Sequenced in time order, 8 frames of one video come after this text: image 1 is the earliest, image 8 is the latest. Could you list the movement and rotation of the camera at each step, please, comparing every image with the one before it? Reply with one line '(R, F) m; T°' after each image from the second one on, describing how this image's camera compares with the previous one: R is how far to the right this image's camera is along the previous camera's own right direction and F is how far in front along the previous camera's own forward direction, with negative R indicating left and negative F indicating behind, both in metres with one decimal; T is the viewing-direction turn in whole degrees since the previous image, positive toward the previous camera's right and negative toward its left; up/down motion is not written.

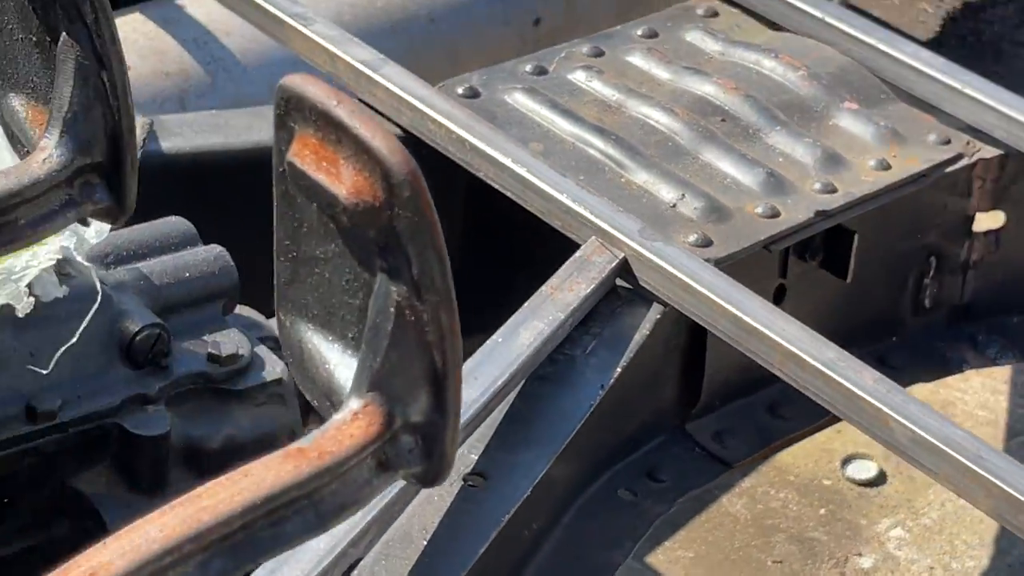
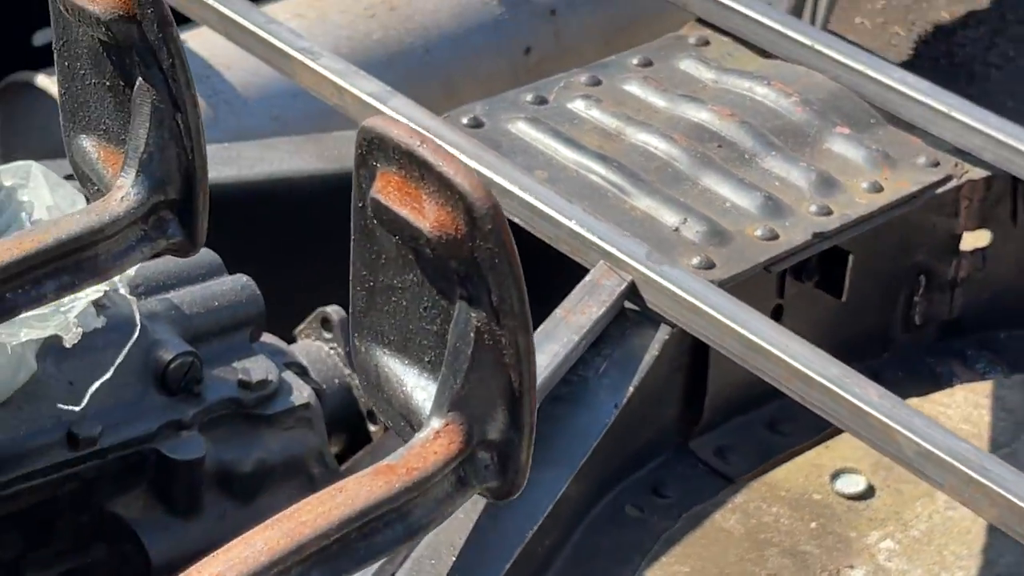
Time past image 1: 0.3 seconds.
(0.0, 0.0) m; +1°
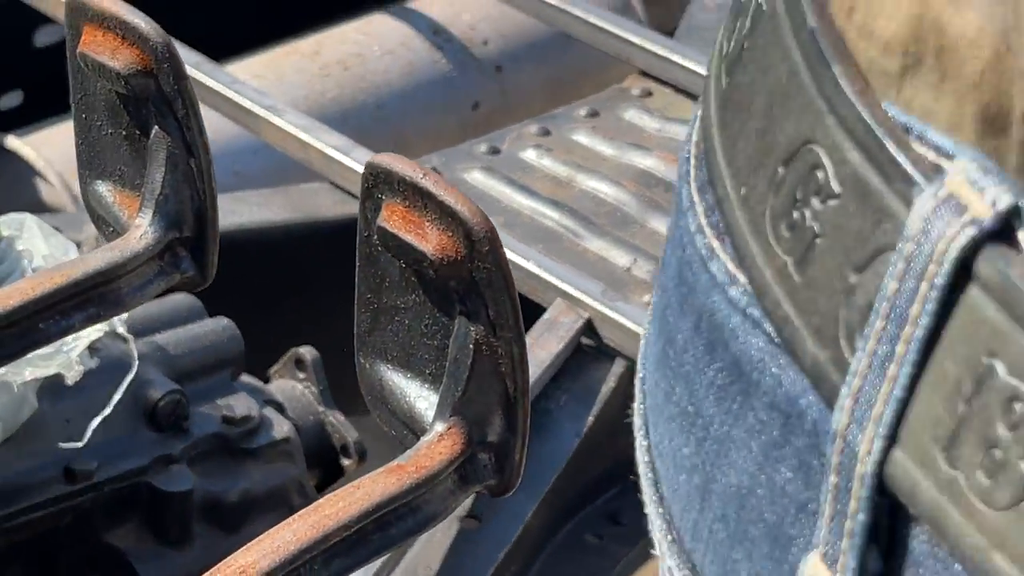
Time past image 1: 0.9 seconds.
(0.0, -0.1) m; +4°
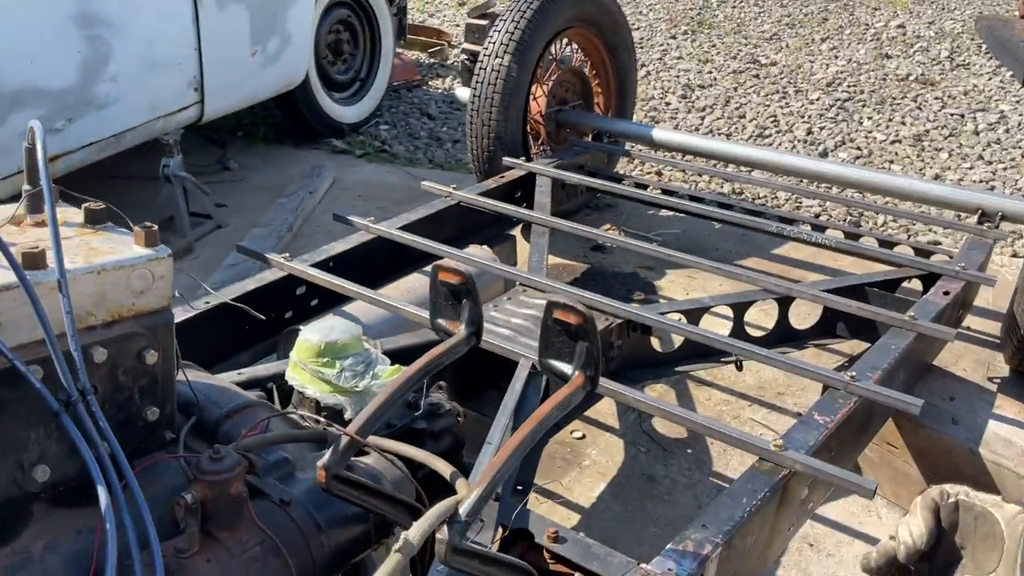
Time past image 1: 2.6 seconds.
(-0.1, -1.4) m; +3°
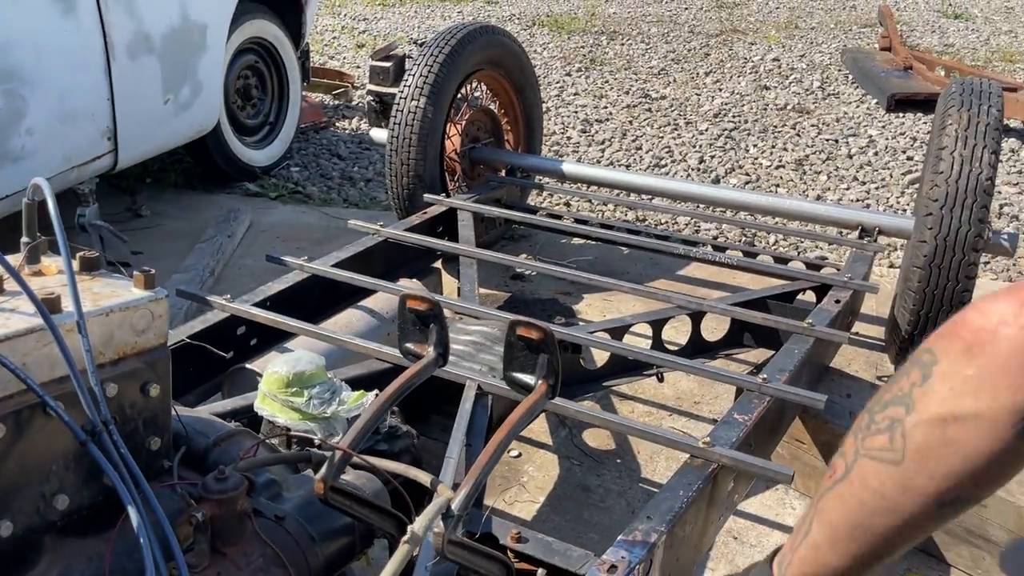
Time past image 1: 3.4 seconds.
(-0.1, -0.2) m; +7°
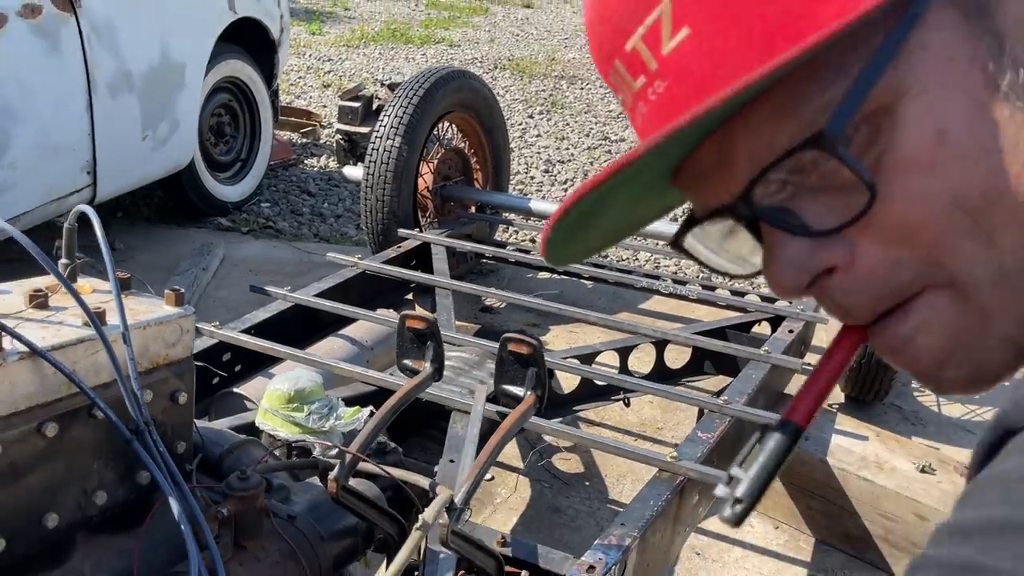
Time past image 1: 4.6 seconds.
(-0.1, -0.2) m; +3°
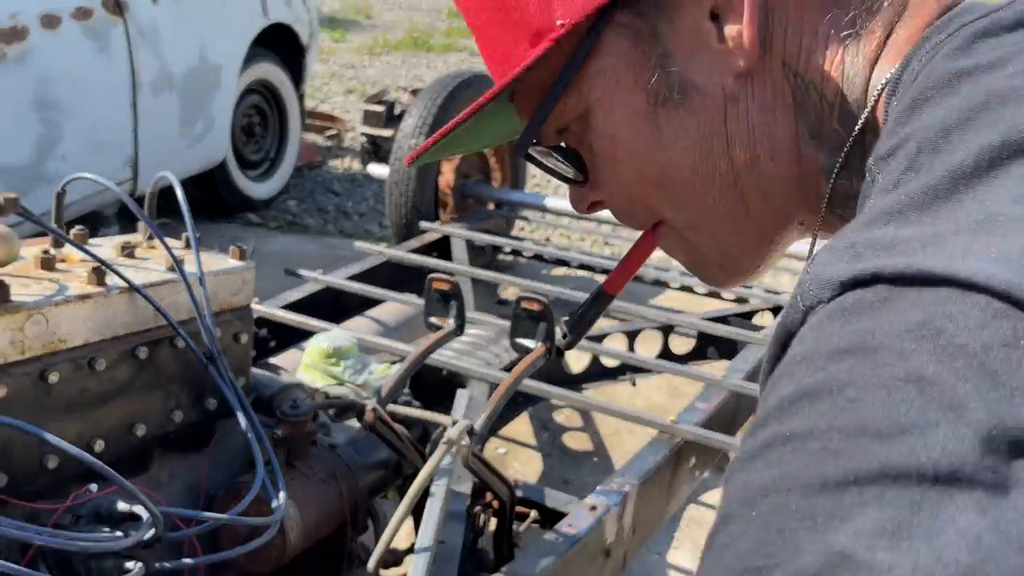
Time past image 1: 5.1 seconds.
(0.0, -0.3) m; -1°
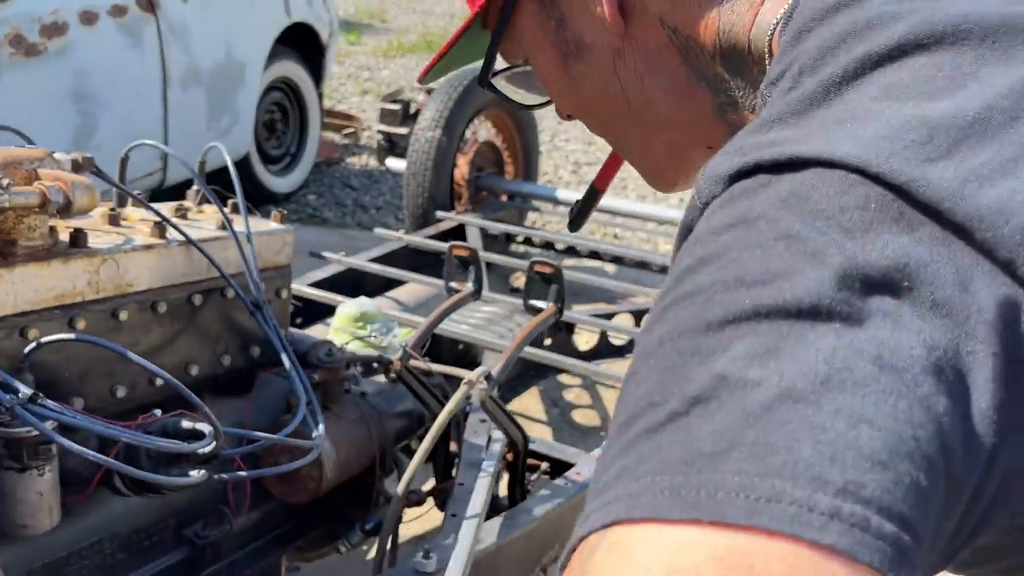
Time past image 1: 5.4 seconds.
(0.0, -0.2) m; -1°
